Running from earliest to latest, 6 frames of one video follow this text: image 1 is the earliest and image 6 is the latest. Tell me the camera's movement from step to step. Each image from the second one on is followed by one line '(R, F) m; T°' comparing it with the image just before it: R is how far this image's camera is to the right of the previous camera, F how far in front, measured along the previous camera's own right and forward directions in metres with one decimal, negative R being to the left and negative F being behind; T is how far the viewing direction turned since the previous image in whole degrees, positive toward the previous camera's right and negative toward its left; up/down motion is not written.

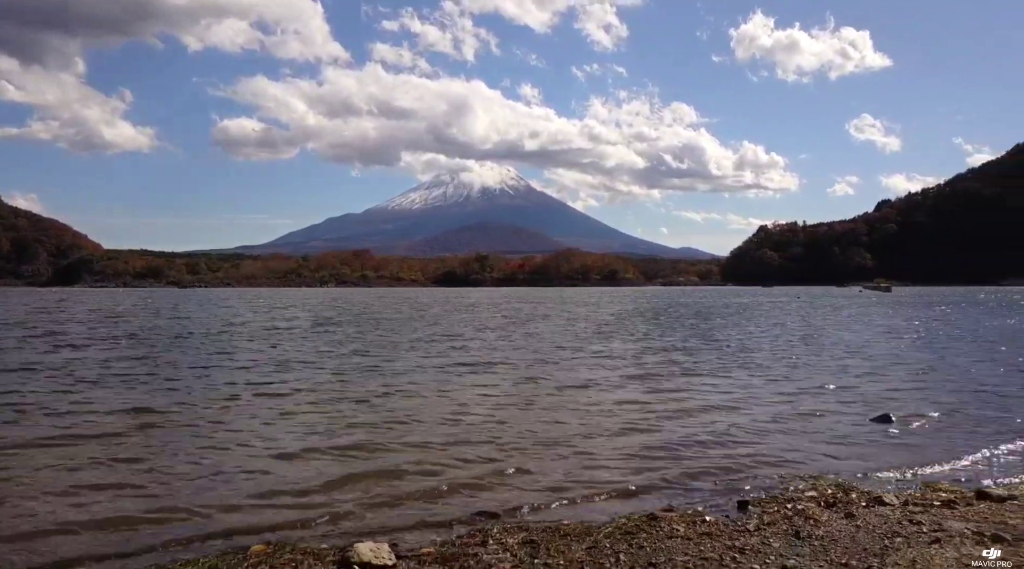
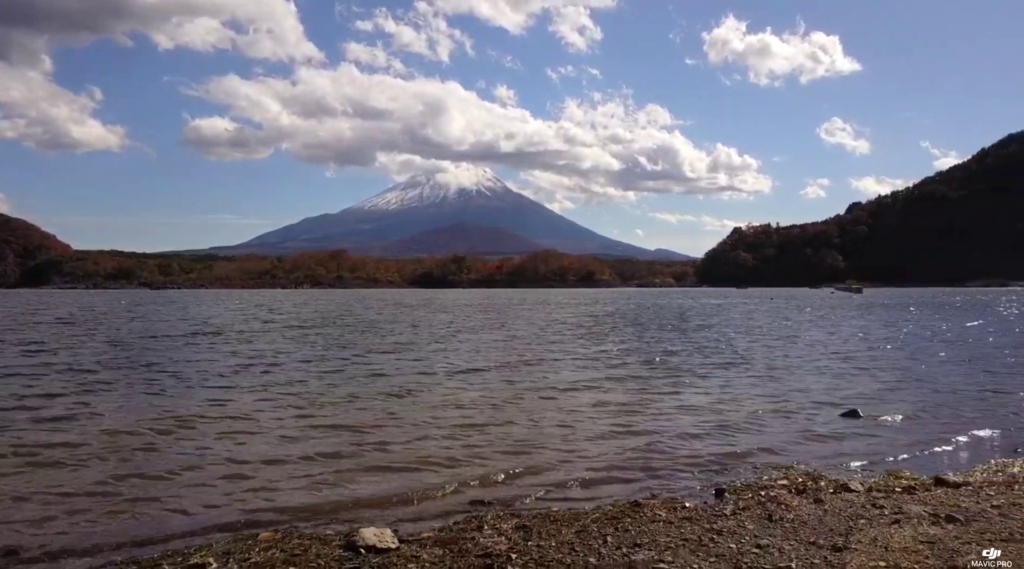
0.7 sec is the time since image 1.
(-0.2, -0.6) m; +2°
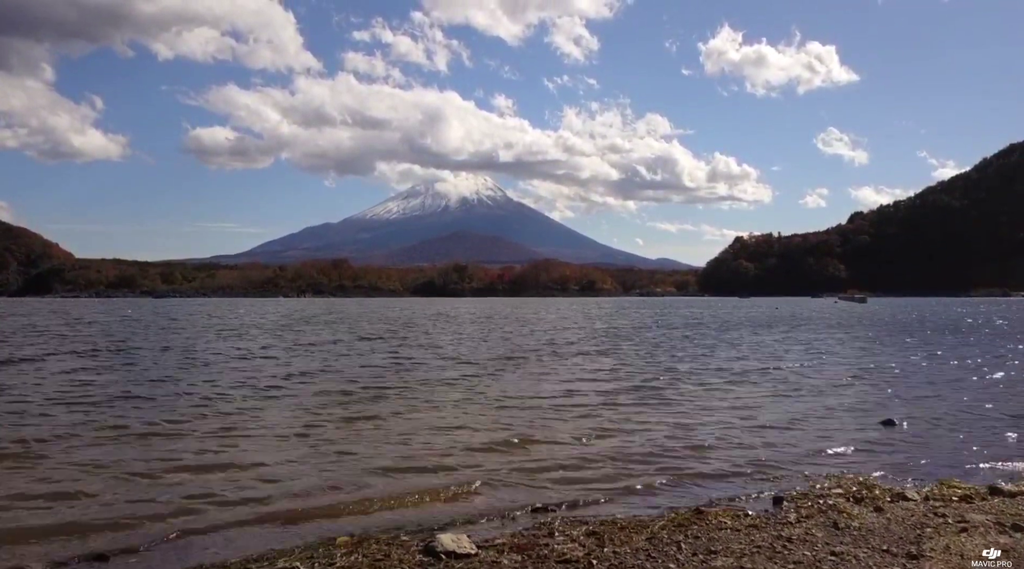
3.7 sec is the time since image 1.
(-0.7, -0.2) m; 0°
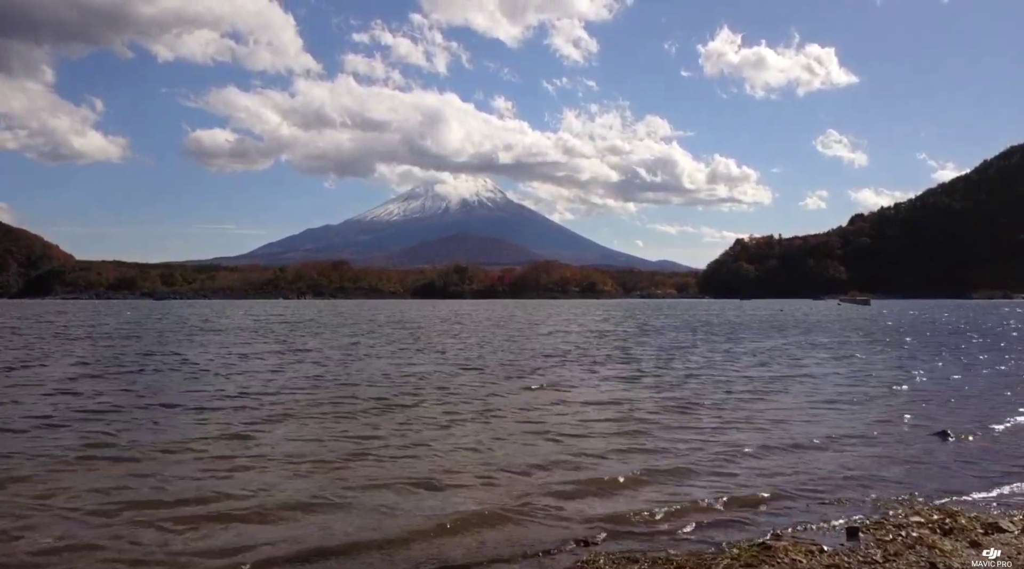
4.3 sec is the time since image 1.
(-0.4, +0.7) m; 0°
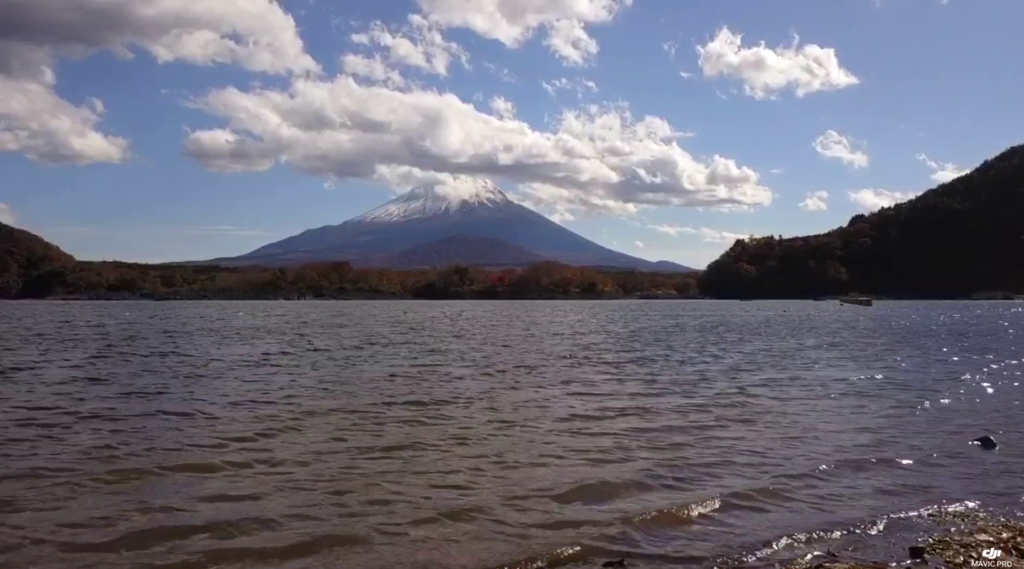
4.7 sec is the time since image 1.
(-0.2, +0.2) m; 0°
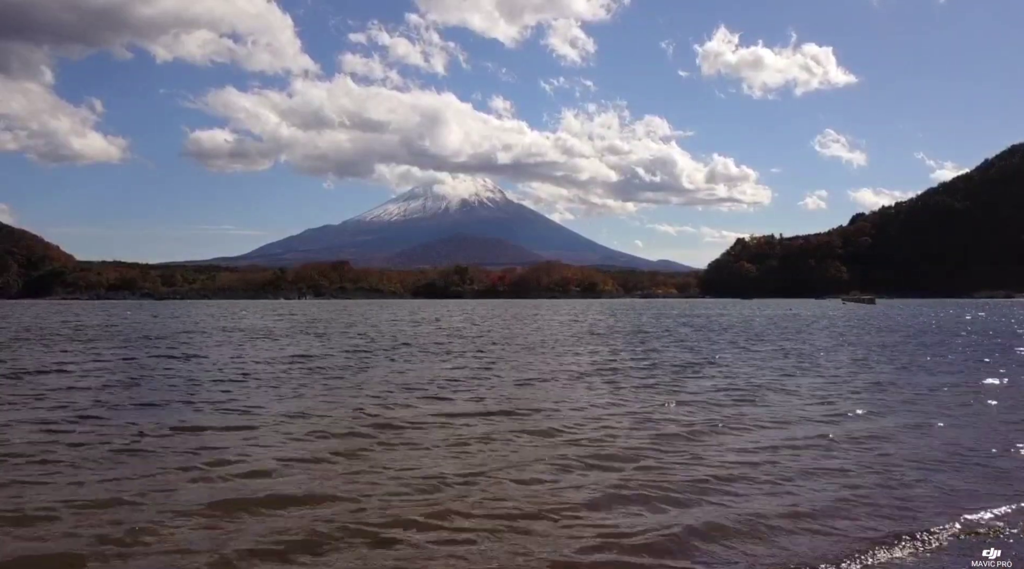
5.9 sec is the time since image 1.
(-0.3, 0.0) m; 0°
